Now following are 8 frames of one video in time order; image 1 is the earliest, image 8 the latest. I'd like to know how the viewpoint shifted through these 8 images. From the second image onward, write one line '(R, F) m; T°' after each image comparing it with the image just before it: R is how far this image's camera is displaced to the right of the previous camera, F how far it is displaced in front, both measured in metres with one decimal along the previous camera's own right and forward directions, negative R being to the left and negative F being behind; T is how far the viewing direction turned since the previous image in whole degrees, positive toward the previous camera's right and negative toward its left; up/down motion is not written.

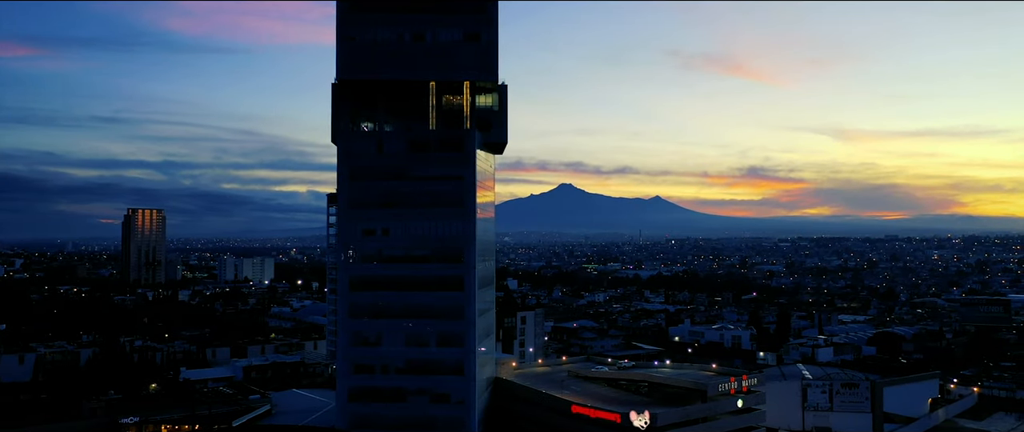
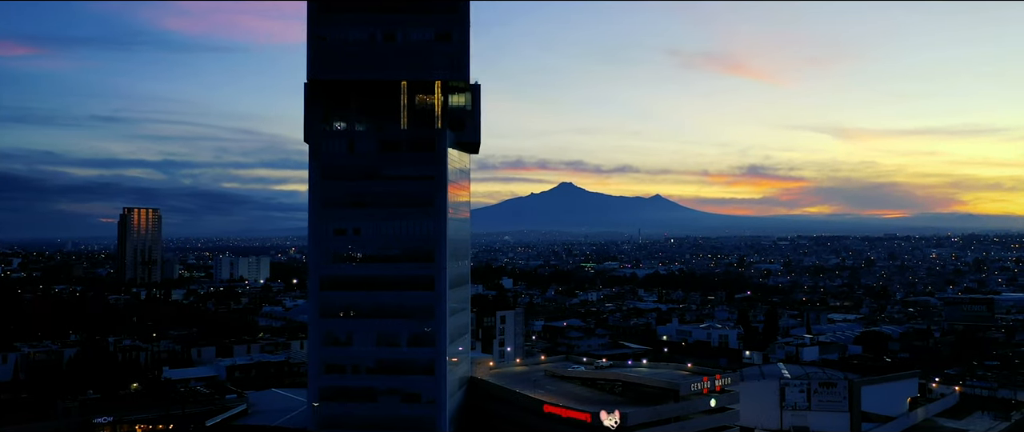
(+1.1, 0.0) m; 0°
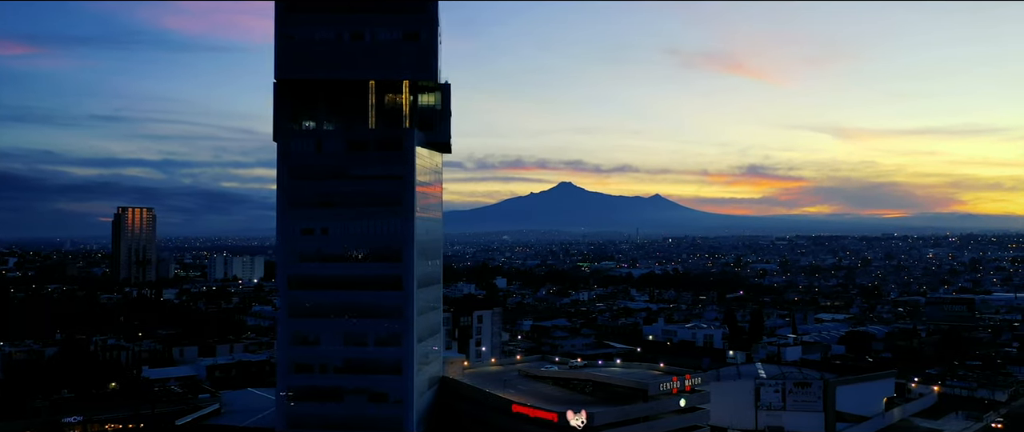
(+1.2, 0.0) m; 0°
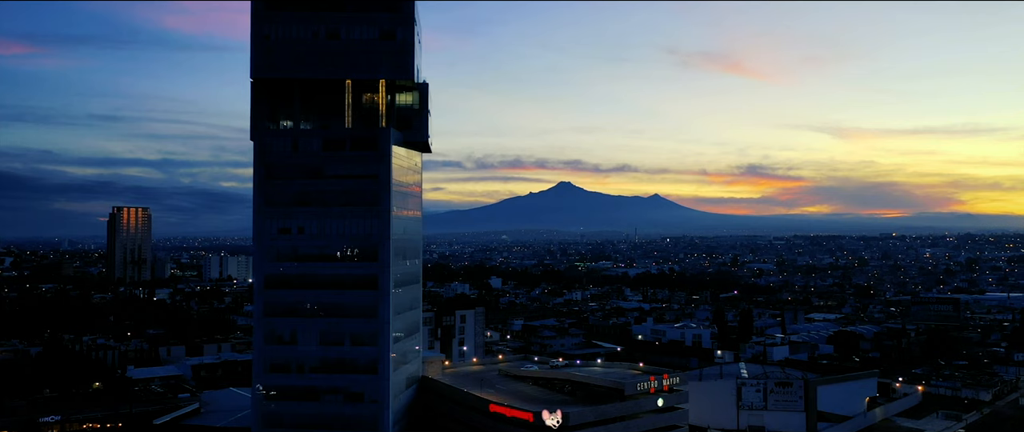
(+0.9, 0.0) m; 0°
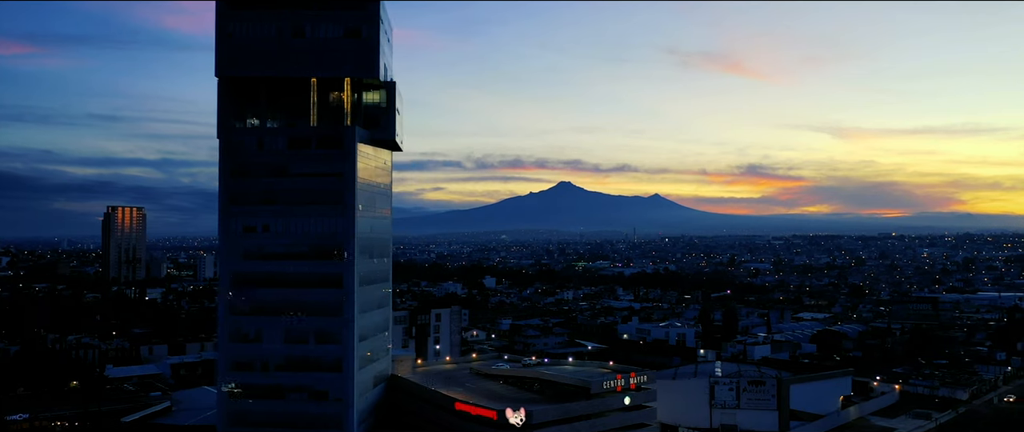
(+1.4, 0.0) m; 0°
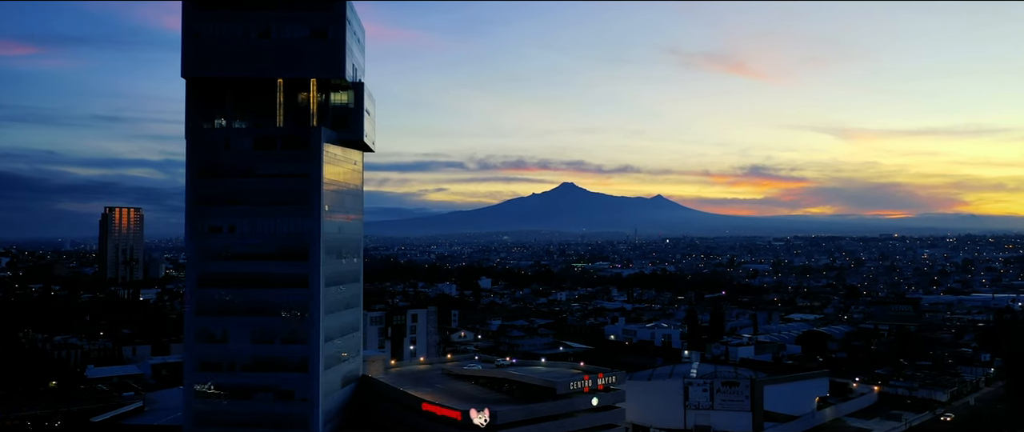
(+1.4, 0.0) m; 0°
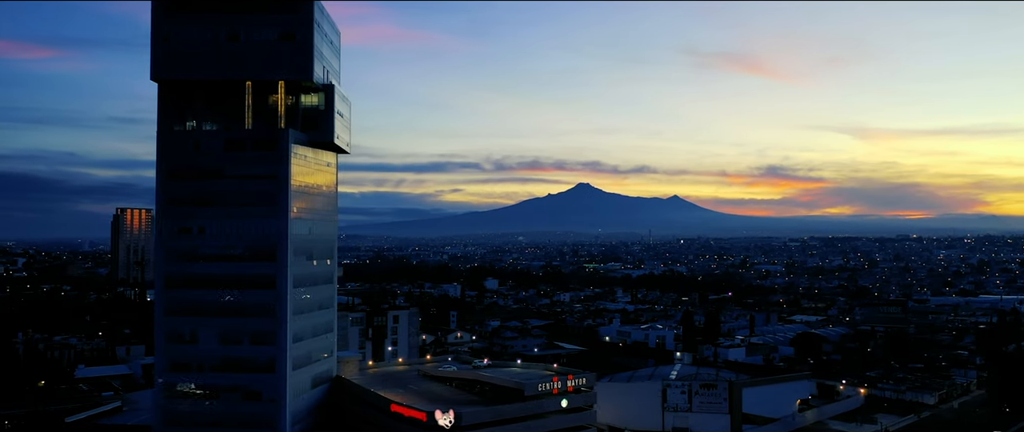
(+1.9, 0.0) m; -1°
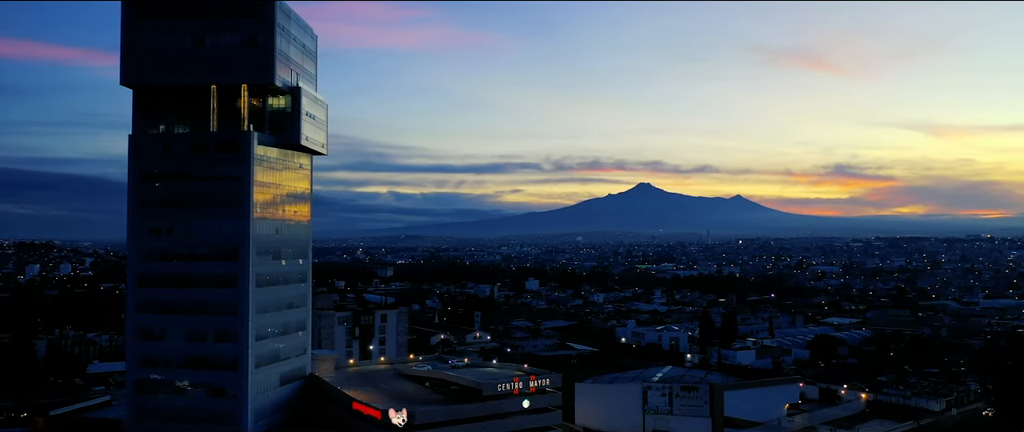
(+4.0, +0.2) m; -4°
